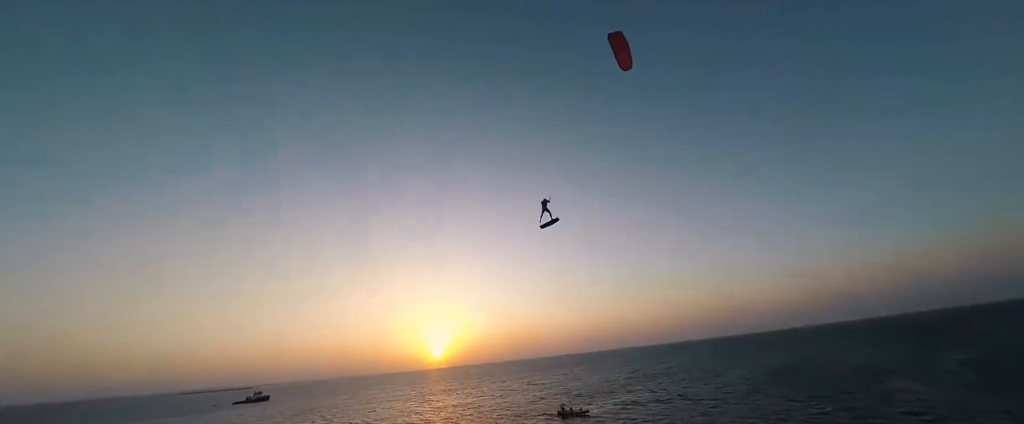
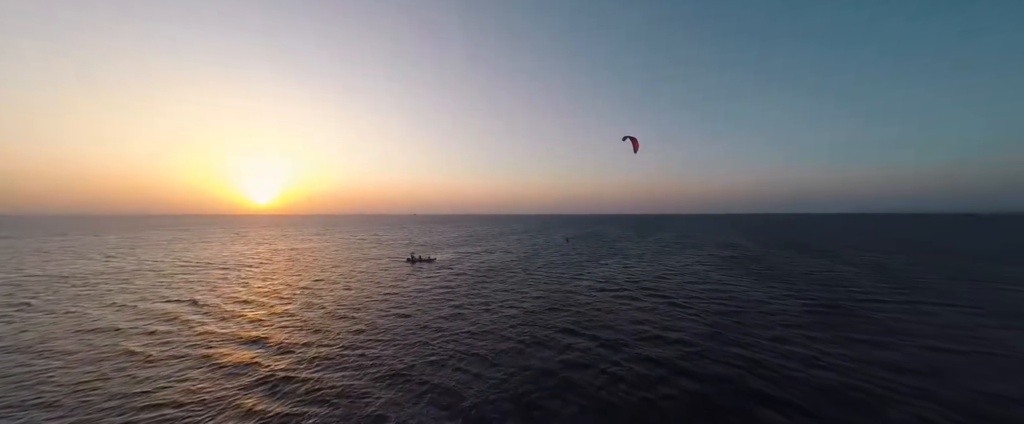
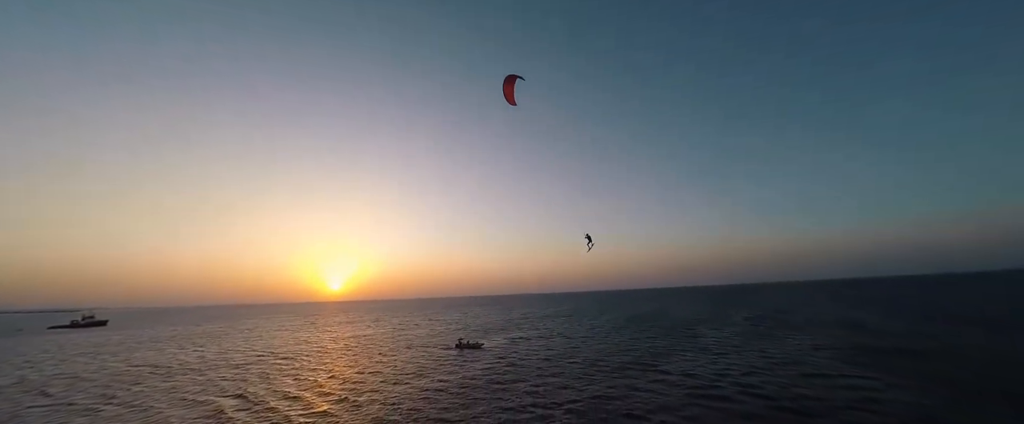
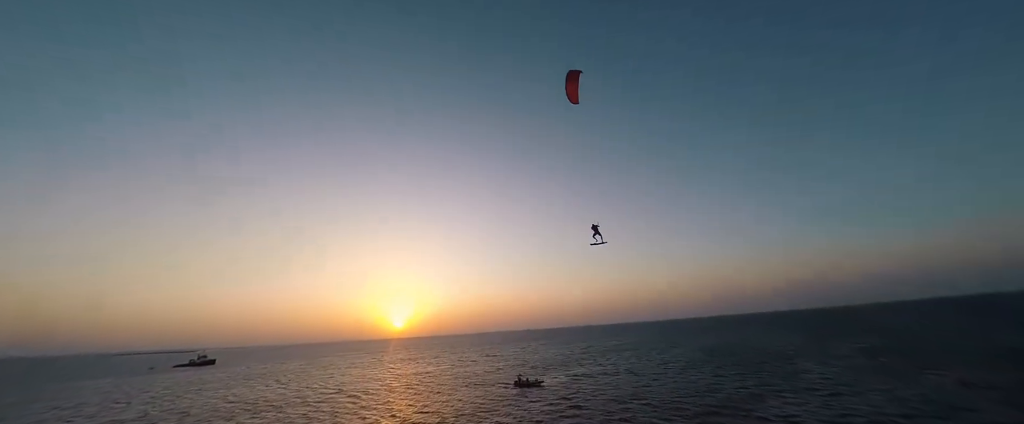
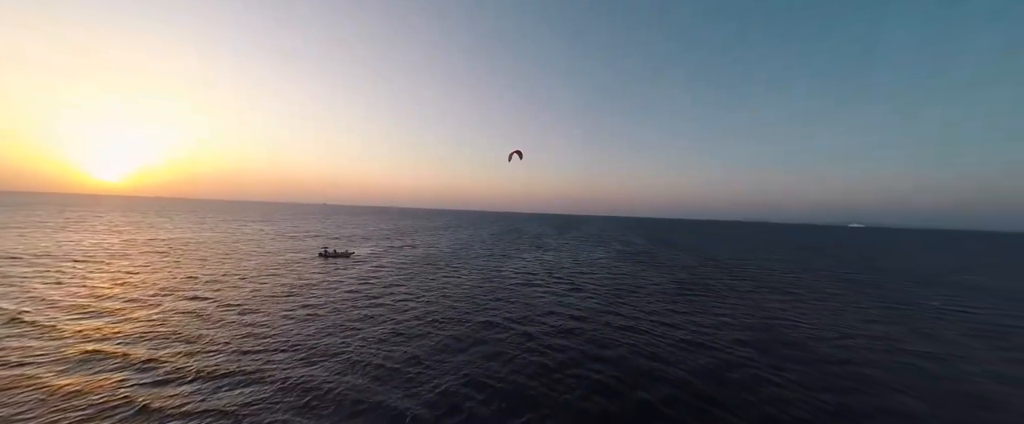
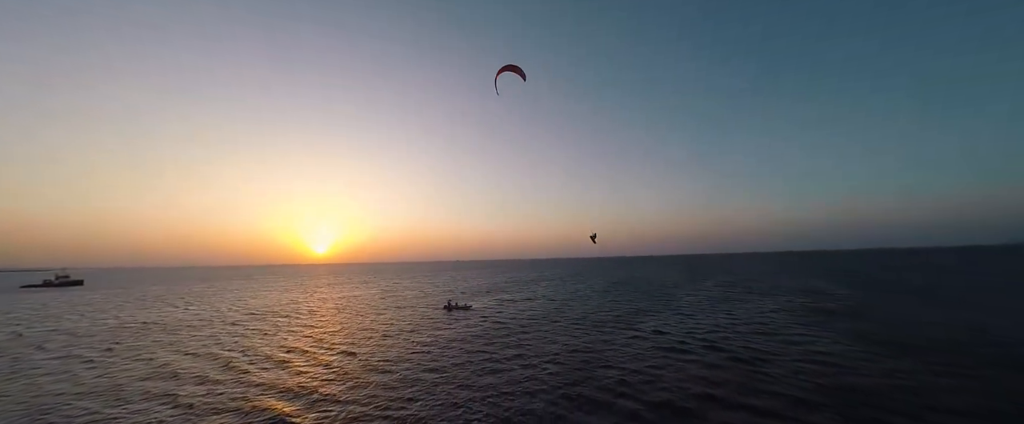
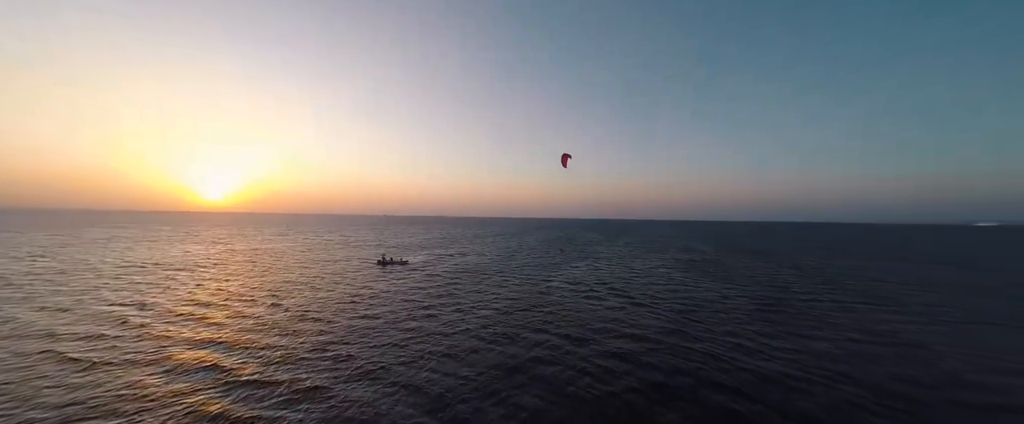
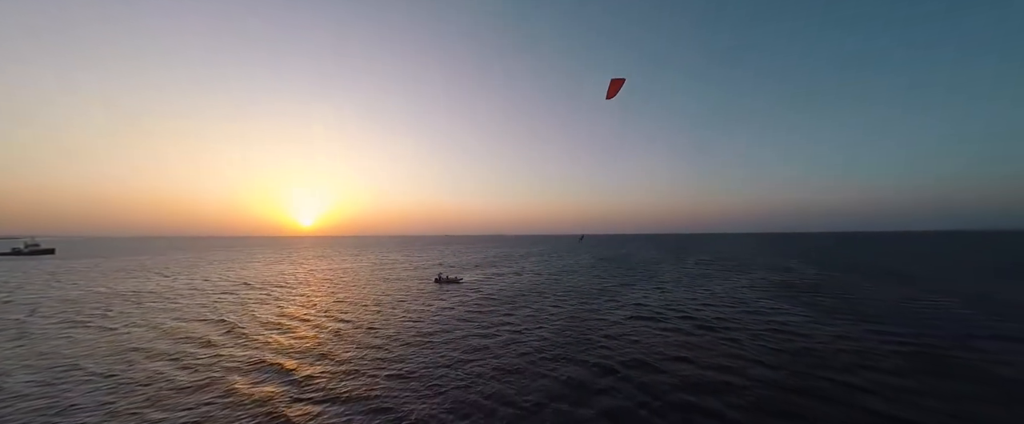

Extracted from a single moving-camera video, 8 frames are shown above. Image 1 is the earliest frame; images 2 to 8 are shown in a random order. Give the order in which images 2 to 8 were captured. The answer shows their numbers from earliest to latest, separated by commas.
4, 3, 6, 8, 2, 7, 5
